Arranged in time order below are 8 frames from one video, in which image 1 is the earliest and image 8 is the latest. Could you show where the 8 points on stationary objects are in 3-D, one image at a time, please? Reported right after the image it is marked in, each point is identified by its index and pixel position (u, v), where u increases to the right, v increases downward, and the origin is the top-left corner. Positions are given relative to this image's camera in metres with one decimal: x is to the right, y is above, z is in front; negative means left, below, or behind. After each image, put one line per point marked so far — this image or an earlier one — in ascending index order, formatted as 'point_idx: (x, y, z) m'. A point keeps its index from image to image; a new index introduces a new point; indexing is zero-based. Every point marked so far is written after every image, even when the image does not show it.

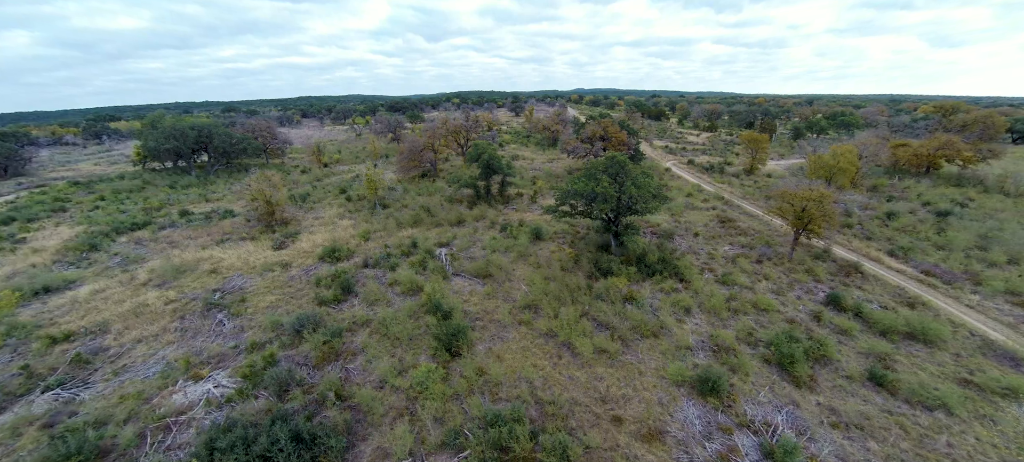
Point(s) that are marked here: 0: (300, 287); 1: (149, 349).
0: (-7.9, -2.1, +12.5) m
1: (-10.7, -3.5, +10.0) m
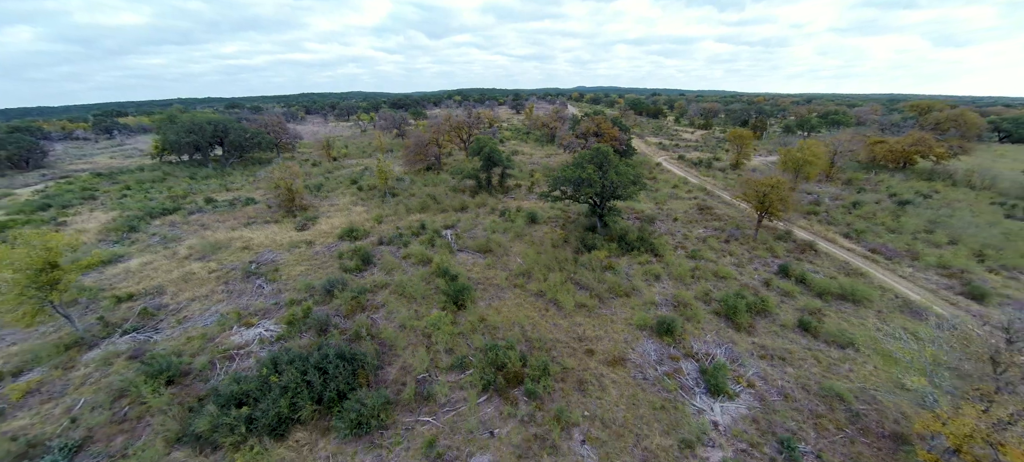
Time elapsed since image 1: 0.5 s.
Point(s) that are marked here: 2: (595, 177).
0: (-8.0, -1.2, +14.4) m
1: (-10.9, -2.6, +11.8) m
2: (+3.6, +2.4, +15.0) m
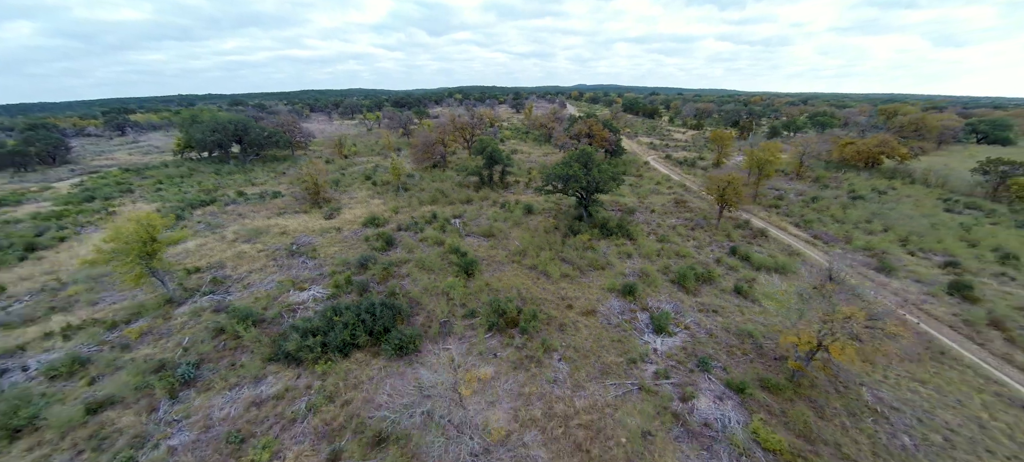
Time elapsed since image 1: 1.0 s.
0: (-8.1, -0.6, +17.1) m
1: (-10.9, -1.9, +14.6) m
2: (+3.6, +3.0, +17.7) m
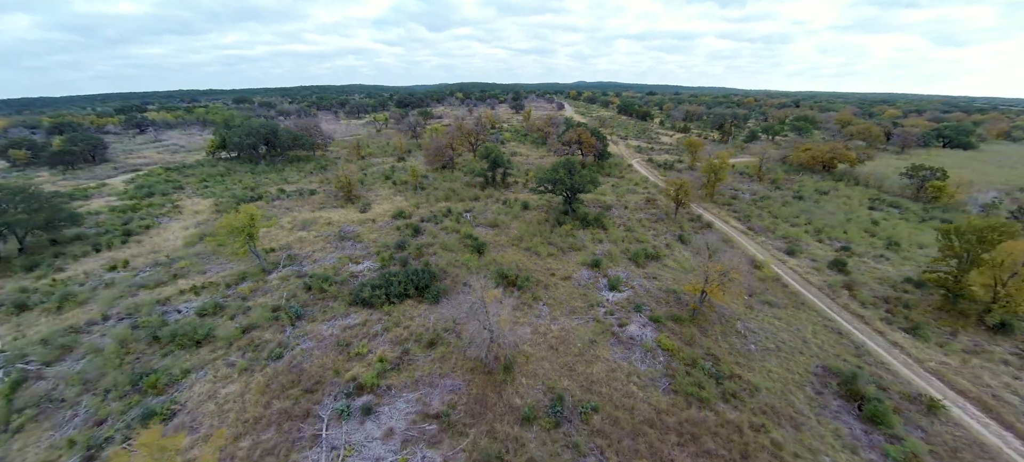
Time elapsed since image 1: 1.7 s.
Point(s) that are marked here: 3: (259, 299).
0: (-8.1, +0.1, +21.8) m
1: (-10.9, -1.3, +19.3) m
2: (+3.6, +3.6, +22.4) m
3: (-11.6, -3.1, +15.4) m
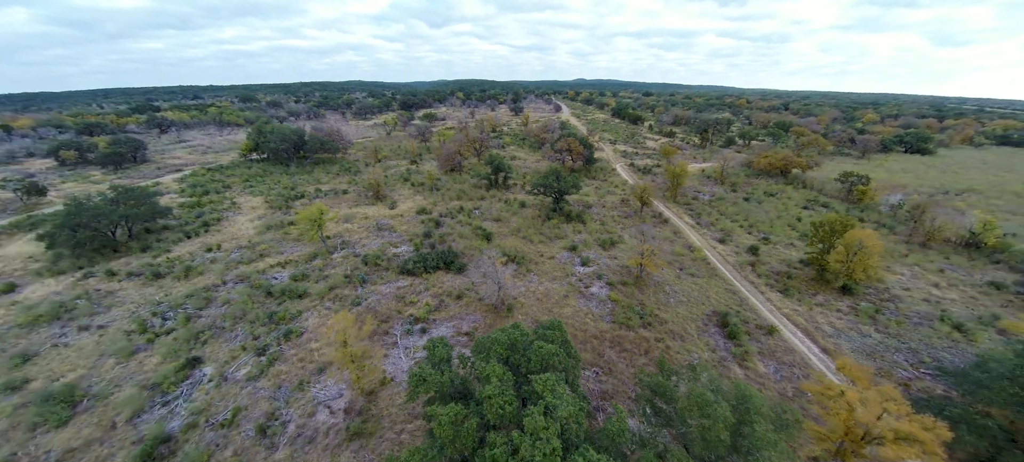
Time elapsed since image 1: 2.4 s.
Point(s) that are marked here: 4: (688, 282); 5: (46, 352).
0: (-8.1, +0.7, +27.9) m
1: (-11.0, -0.7, +25.4) m
2: (+3.6, +4.1, +28.5) m
3: (-11.6, -2.5, +21.5) m
4: (+10.6, -3.1, +20.0) m
5: (-22.7, -5.8, +16.3) m
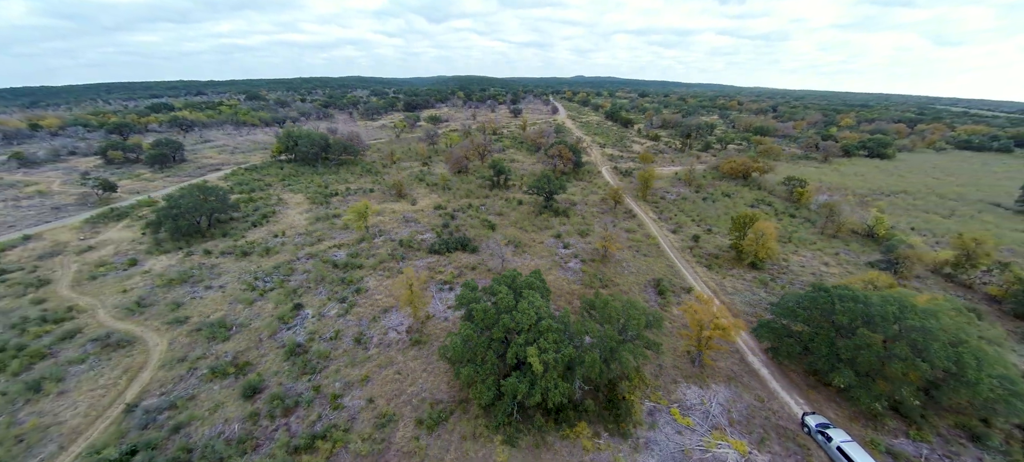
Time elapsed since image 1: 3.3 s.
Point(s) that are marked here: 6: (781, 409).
0: (-8.2, +1.6, +35.1) m
1: (-11.0, +0.2, +32.6) m
2: (+3.5, +5.0, +35.8) m
3: (-11.7, -1.6, +28.7) m
4: (+10.5, -2.4, +27.4) m
5: (-22.8, -4.9, +23.5) m
6: (+12.6, -8.4, +15.7) m
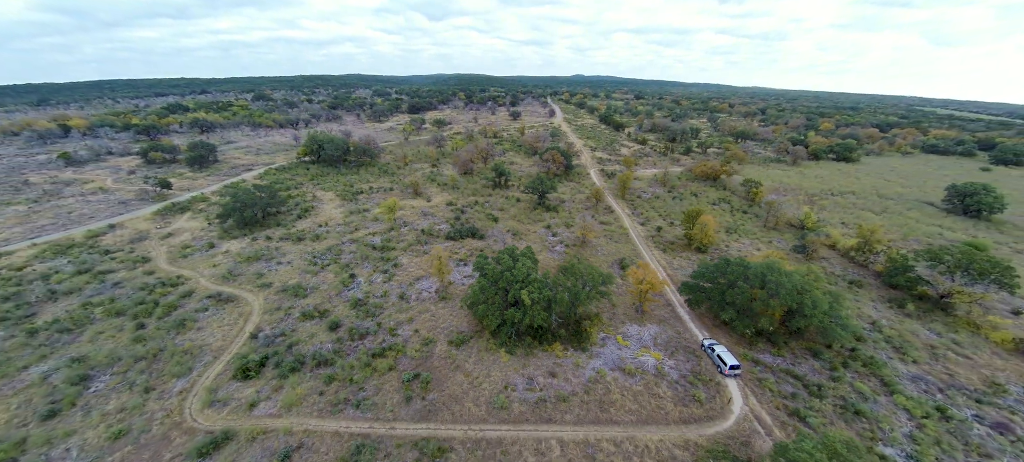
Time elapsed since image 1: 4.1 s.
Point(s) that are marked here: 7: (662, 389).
0: (-8.3, +2.6, +42.8) m
1: (-11.1, +1.3, +40.3) m
2: (+3.5, +6.0, +43.4) m
3: (-11.8, -0.6, +36.4) m
4: (+10.4, -1.5, +35.1) m
5: (-22.9, -3.8, +31.1) m
6: (+12.5, -7.5, +23.5) m
7: (+8.8, -9.3, +19.5) m
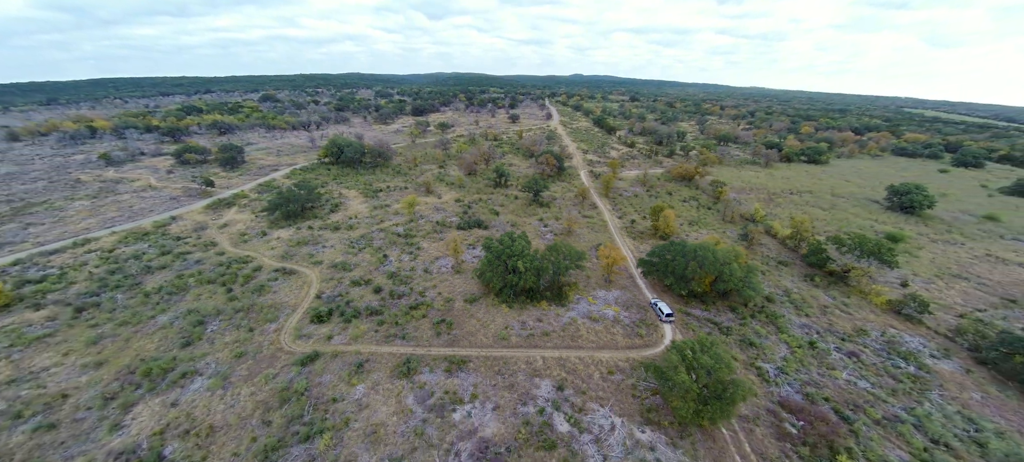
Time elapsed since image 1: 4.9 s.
0: (-8.5, +3.9, +50.9) m
1: (-11.3, +2.5, +48.3) m
2: (+3.3, +7.2, +51.5) m
3: (-11.9, +0.7, +44.4) m
4: (+10.3, -0.3, +43.3) m
5: (-23.0, -2.6, +39.2) m
6: (+12.4, -6.4, +31.6) m
7: (+8.7, -8.1, +27.6) m
